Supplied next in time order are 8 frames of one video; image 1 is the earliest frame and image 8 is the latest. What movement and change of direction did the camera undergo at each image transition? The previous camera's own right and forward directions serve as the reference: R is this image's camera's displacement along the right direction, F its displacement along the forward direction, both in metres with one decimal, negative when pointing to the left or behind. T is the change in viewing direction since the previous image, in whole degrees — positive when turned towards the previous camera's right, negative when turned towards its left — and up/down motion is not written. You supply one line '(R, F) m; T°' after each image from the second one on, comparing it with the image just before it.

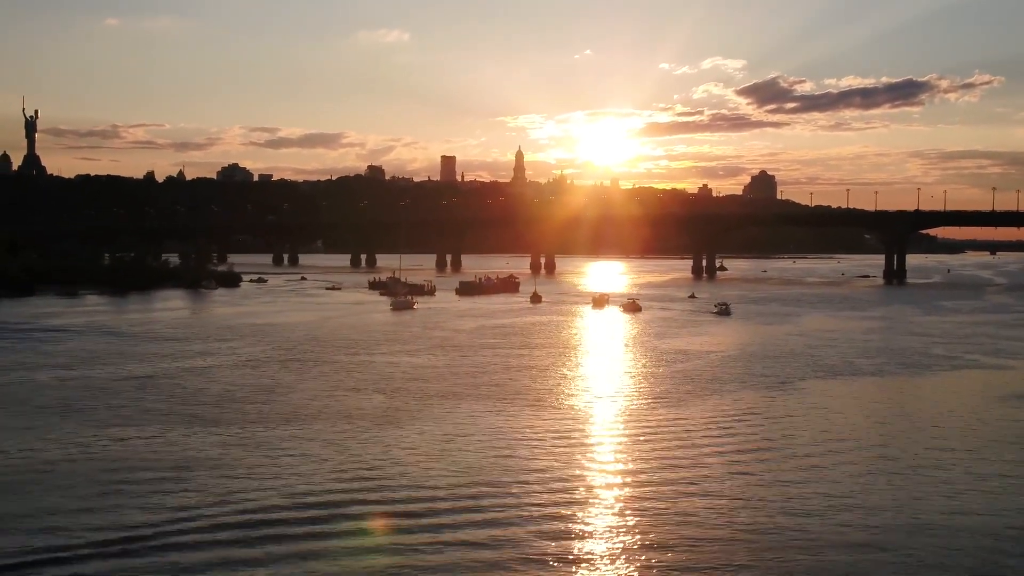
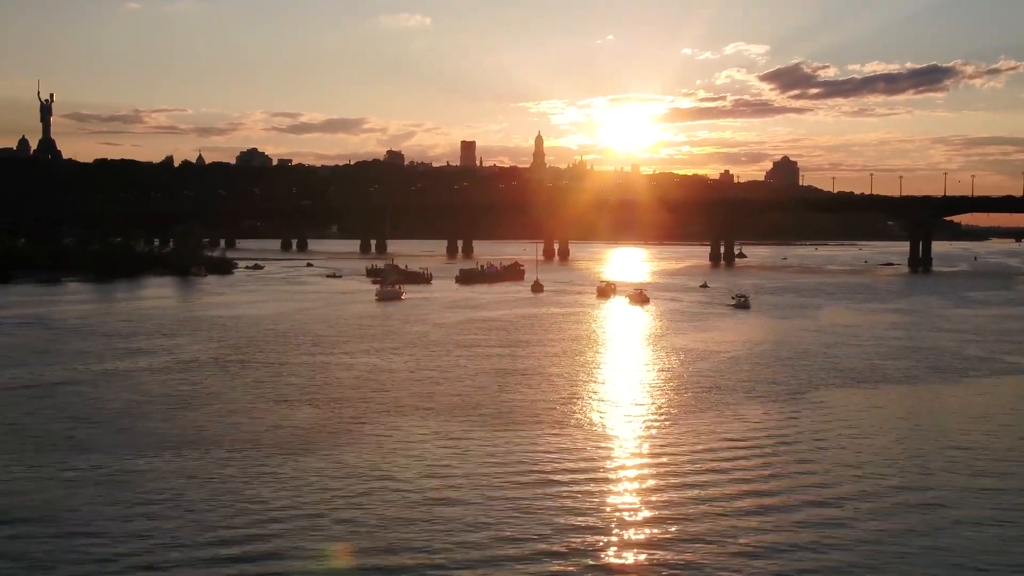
(+1.2, +3.7) m; -1°
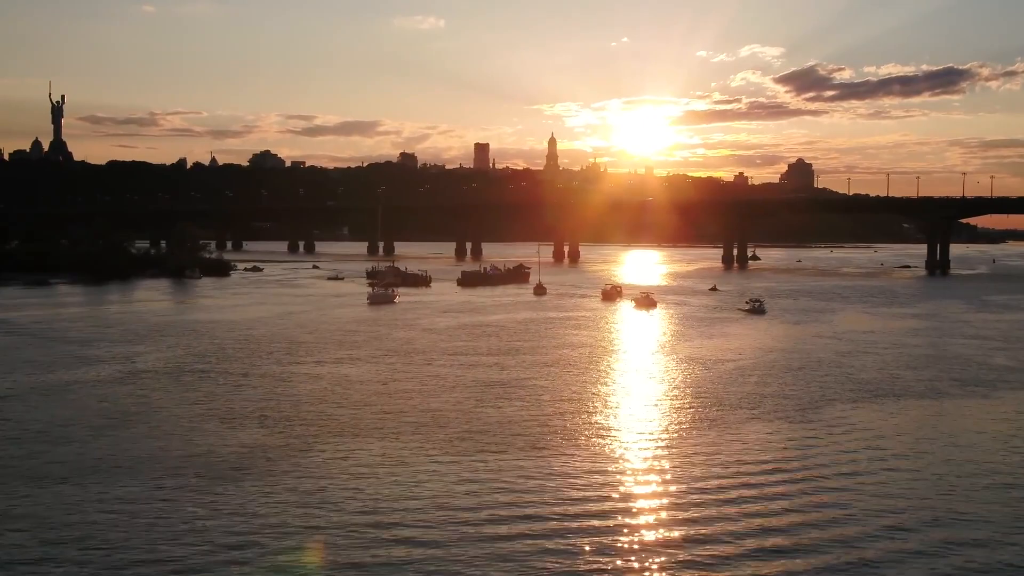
(+0.7, +2.2) m; -1°
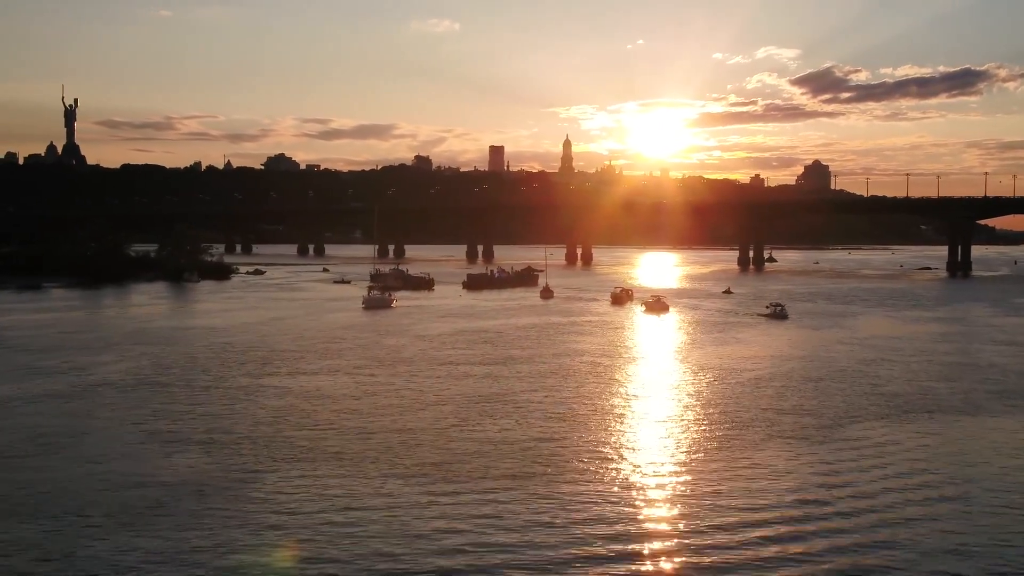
(+0.5, +2.2) m; -1°
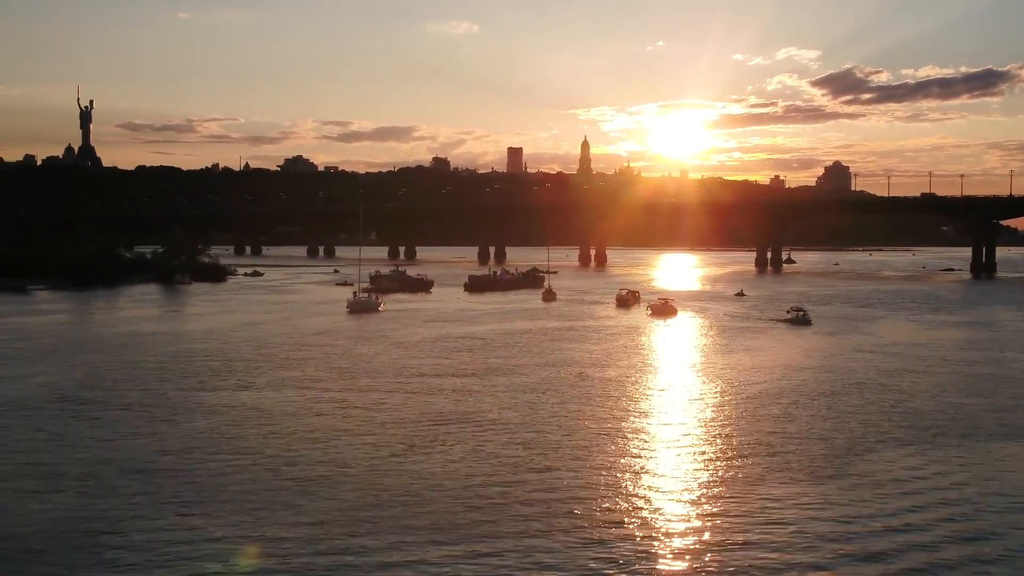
(+1.0, +2.7) m; -1°
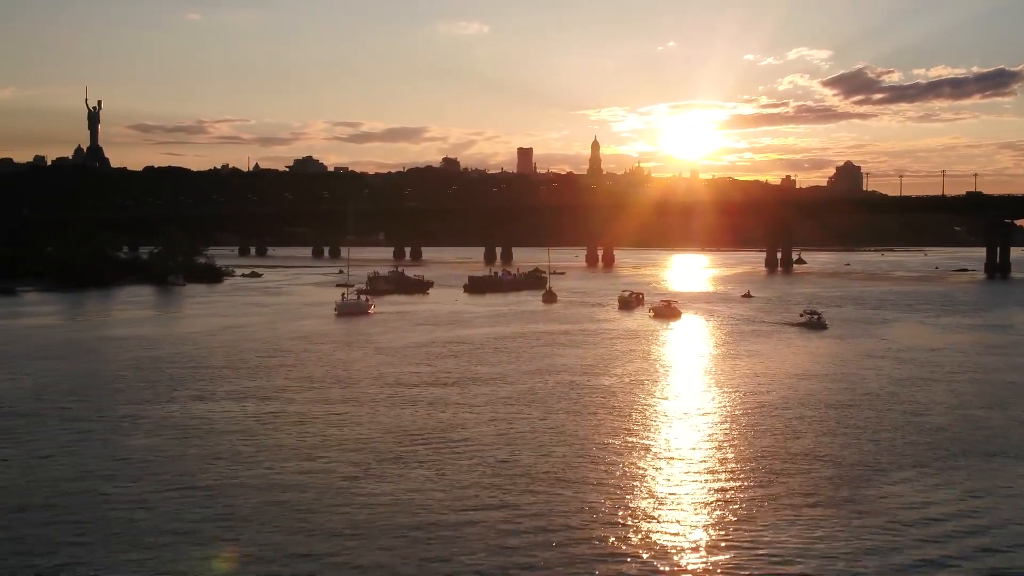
(+0.6, +1.7) m; -1°
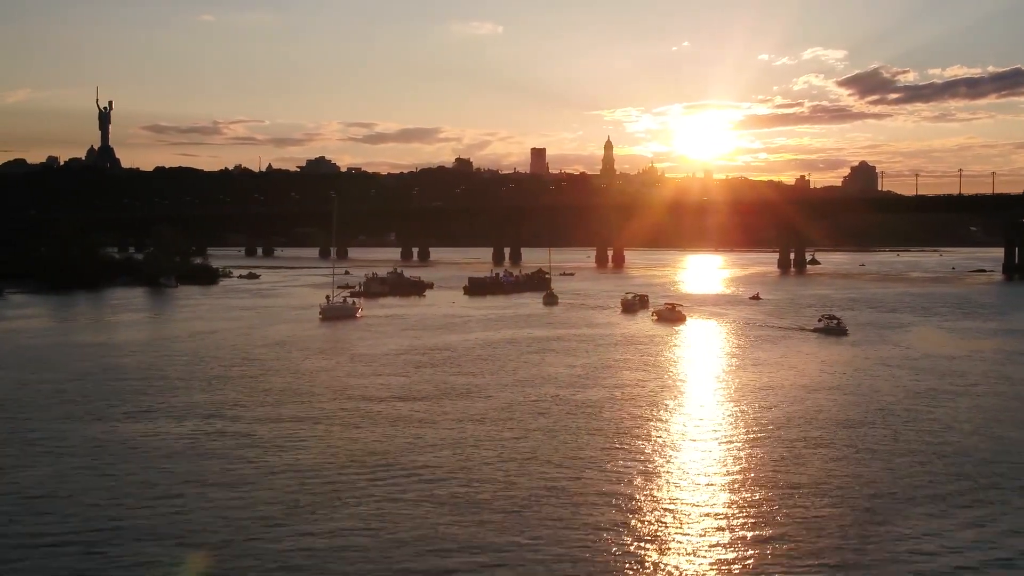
(+0.7, +2.0) m; -1°
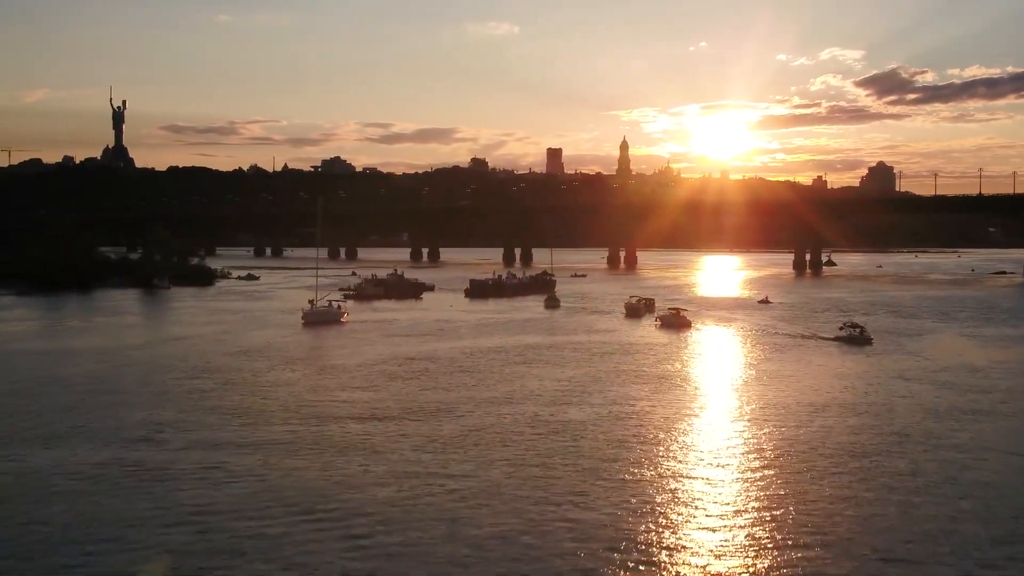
(+0.8, +2.0) m; -1°
